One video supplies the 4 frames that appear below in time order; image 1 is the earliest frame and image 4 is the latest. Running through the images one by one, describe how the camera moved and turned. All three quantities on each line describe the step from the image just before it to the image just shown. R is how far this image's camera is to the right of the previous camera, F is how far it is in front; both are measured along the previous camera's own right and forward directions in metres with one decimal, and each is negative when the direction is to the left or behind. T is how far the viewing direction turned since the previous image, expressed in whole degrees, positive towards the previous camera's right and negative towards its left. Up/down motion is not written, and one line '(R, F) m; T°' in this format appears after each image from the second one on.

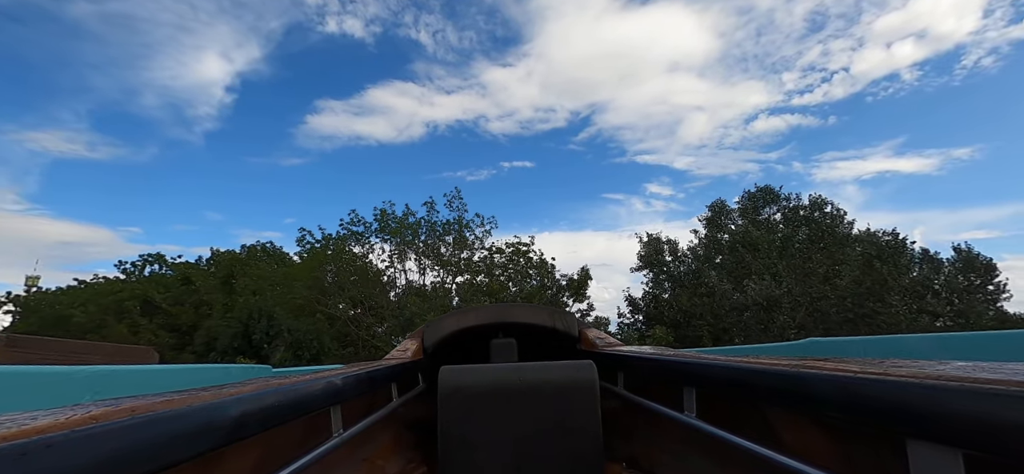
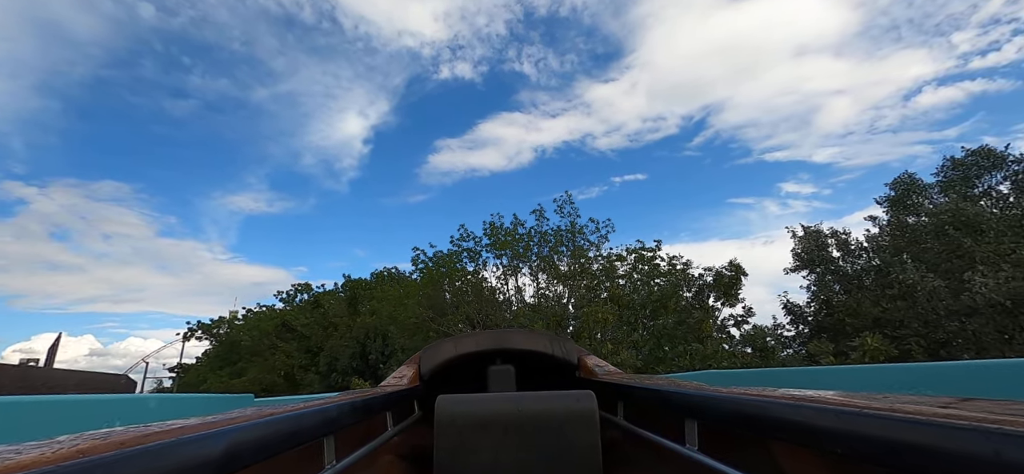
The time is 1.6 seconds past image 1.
(-0.1, +1.1) m; -14°
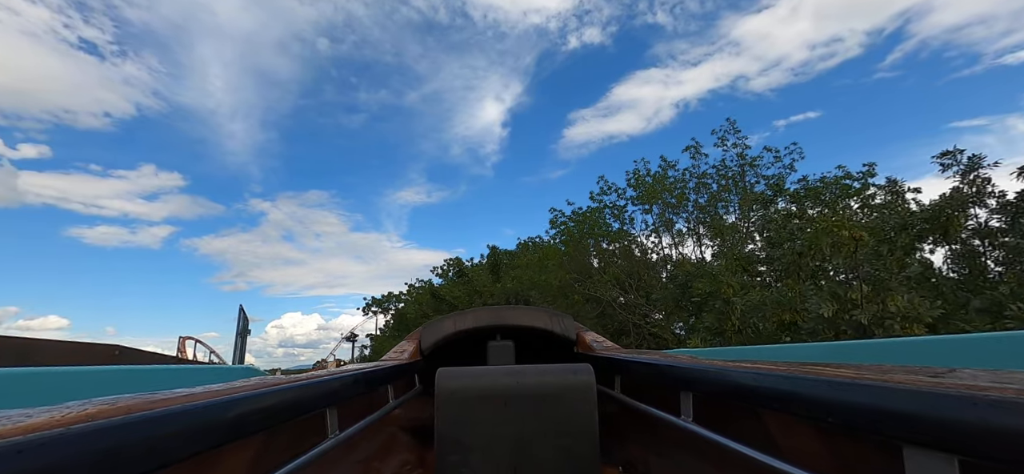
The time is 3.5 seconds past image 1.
(-0.2, +1.3) m; -17°
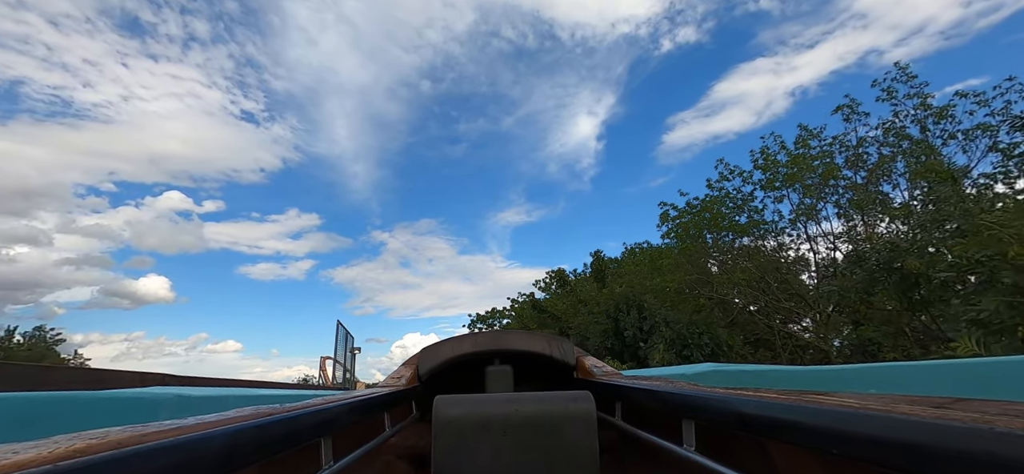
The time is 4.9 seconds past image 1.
(-0.1, +1.1) m; -12°
